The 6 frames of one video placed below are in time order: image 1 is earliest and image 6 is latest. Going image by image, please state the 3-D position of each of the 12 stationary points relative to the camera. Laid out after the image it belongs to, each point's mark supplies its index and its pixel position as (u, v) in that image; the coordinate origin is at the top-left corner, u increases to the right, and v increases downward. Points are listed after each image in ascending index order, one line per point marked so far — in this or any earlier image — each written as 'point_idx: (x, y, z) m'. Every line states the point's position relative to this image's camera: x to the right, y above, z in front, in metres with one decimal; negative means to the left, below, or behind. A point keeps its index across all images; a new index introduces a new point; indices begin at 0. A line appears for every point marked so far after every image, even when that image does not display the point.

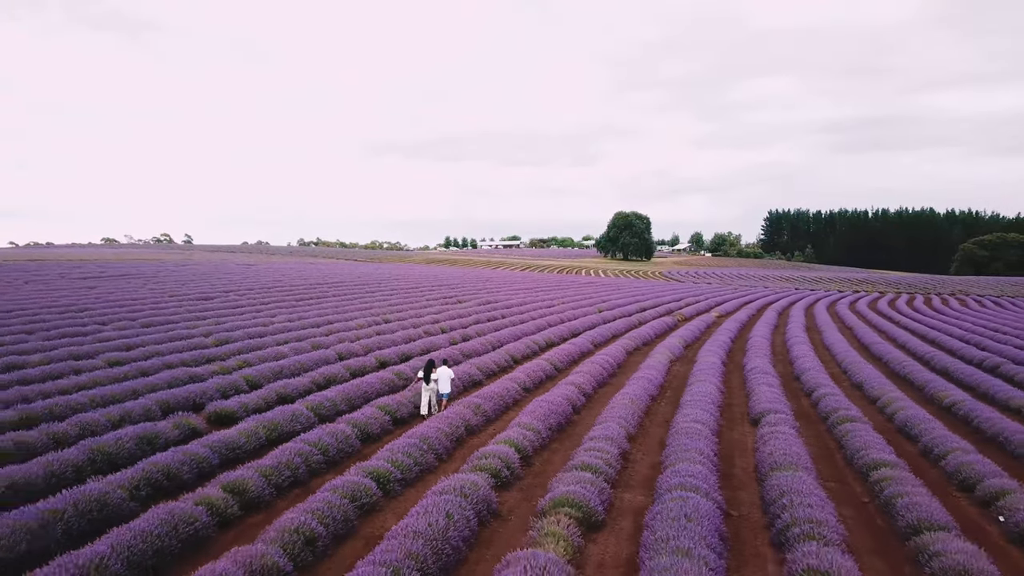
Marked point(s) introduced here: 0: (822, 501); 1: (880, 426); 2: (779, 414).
0: (+2.4, -1.7, +3.9) m
1: (+4.6, -1.7, +6.1) m
2: (+3.2, -1.5, +5.8) m
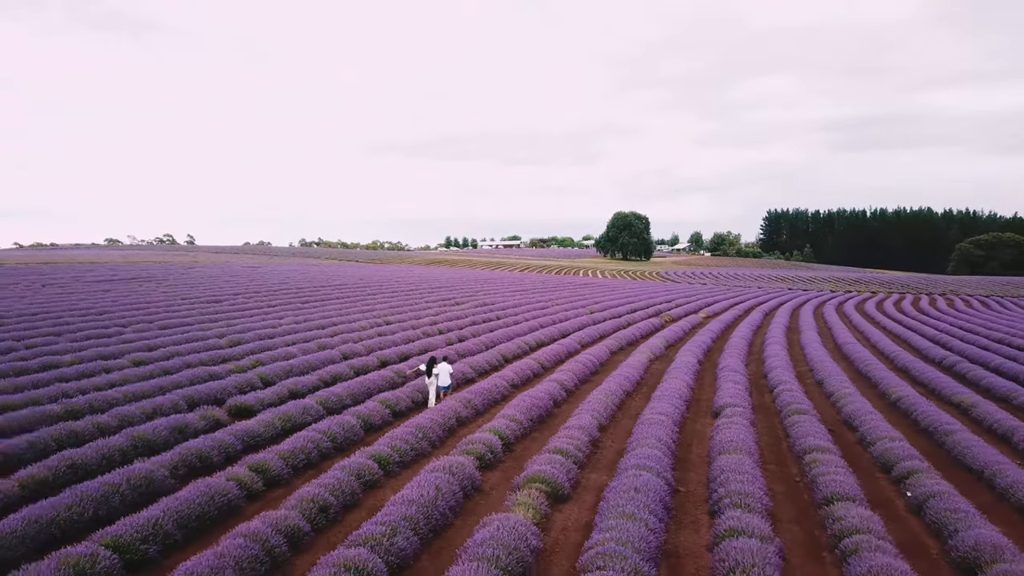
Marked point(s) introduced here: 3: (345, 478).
0: (+2.3, -1.8, +4.6) m
1: (+4.4, -1.8, +6.8) m
2: (+3.0, -1.6, +6.5) m
3: (-1.6, -1.8, +4.6) m
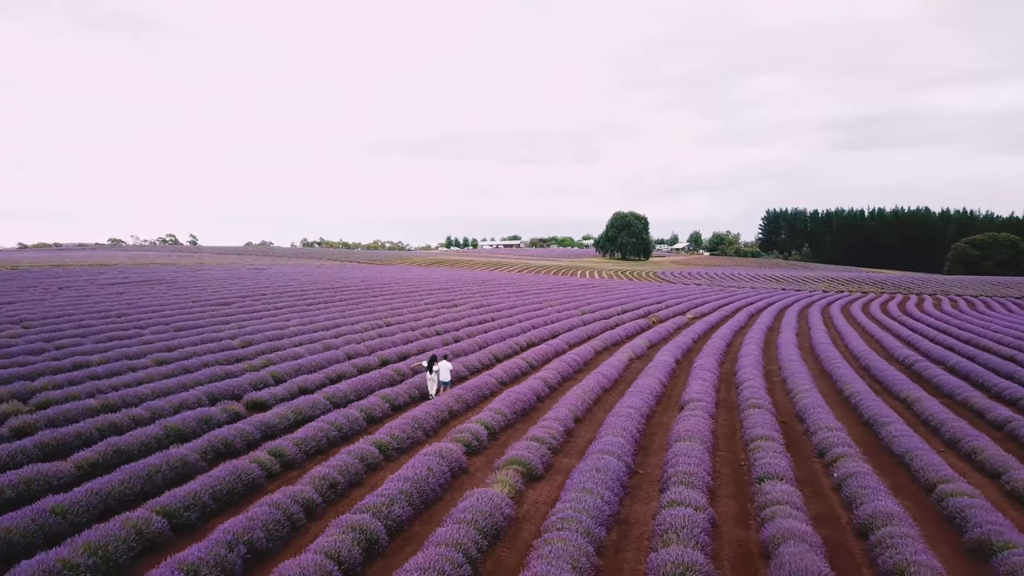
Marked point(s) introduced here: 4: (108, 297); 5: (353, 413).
0: (+2.1, -1.9, +5.3) m
1: (+4.2, -1.9, +7.6) m
2: (+2.8, -1.7, +7.3) m
3: (-1.8, -1.9, +5.3) m
4: (-13.1, -0.3, +15.7) m
5: (-2.2, -1.8, +6.8) m
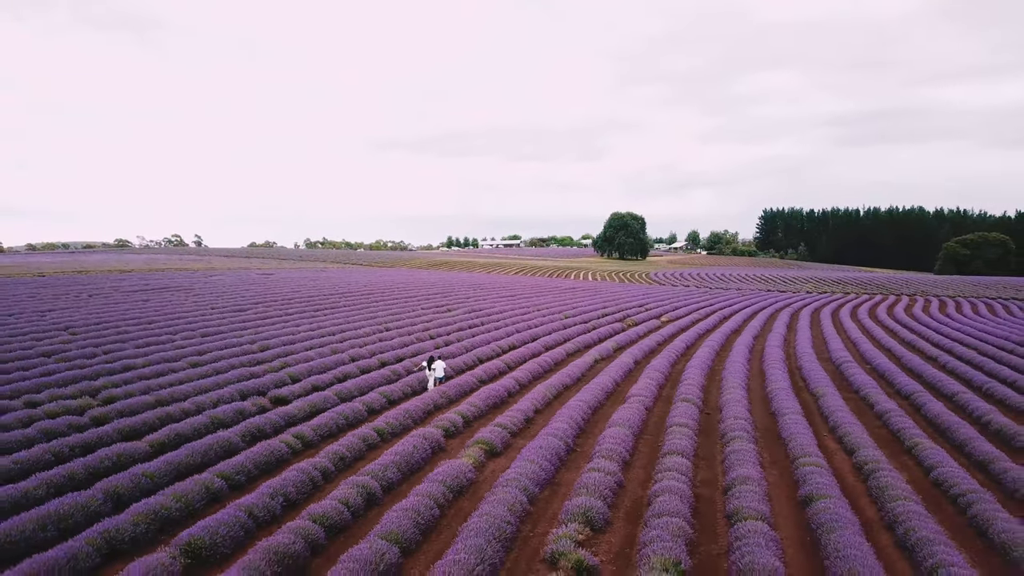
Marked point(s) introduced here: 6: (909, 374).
0: (+1.6, -2.2, +7.0) m
1: (+3.8, -2.2, +9.2) m
2: (+2.4, -2.0, +8.9) m
3: (-2.3, -2.2, +7.0) m
4: (-13.5, -0.6, +17.4) m
5: (-2.7, -2.1, +8.5) m
6: (+9.5, -2.1, +11.9) m
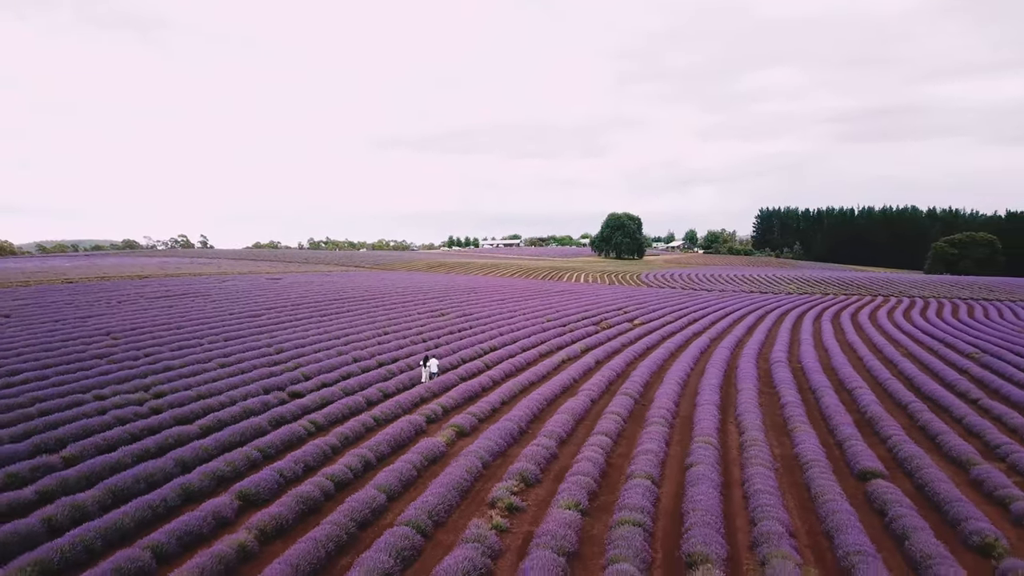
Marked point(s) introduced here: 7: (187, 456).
0: (+1.0, -2.5, +9.0) m
1: (+3.2, -2.5, +11.1) m
2: (+1.7, -2.3, +10.9) m
3: (-2.9, -2.6, +9.0) m
4: (-14.1, -0.9, +19.4) m
5: (-3.3, -2.4, +10.5) m
6: (+8.9, -2.4, +13.8) m
7: (-5.2, -2.7, +7.7) m
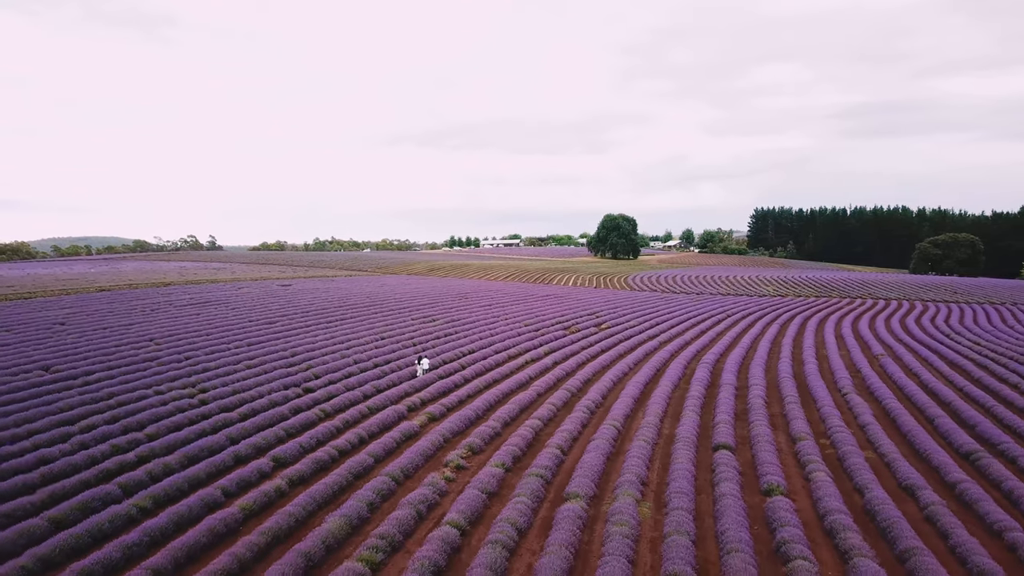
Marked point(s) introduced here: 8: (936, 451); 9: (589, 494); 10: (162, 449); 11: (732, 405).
0: (0.0, -3.1, +11.9) m
1: (+2.2, -3.1, +14.1) m
2: (+0.7, -2.9, +13.9) m
3: (-3.9, -3.1, +12.0) m
4: (-15.0, -1.4, +22.5) m
5: (-4.3, -3.0, +13.5) m
6: (+8.0, -2.9, +16.7) m
7: (-6.2, -3.2, +10.7) m
8: (+8.9, -3.4, +10.2) m
9: (+1.3, -3.6, +8.5) m
10: (-7.4, -3.4, +10.2) m
11: (+5.9, -3.1, +12.9) m
